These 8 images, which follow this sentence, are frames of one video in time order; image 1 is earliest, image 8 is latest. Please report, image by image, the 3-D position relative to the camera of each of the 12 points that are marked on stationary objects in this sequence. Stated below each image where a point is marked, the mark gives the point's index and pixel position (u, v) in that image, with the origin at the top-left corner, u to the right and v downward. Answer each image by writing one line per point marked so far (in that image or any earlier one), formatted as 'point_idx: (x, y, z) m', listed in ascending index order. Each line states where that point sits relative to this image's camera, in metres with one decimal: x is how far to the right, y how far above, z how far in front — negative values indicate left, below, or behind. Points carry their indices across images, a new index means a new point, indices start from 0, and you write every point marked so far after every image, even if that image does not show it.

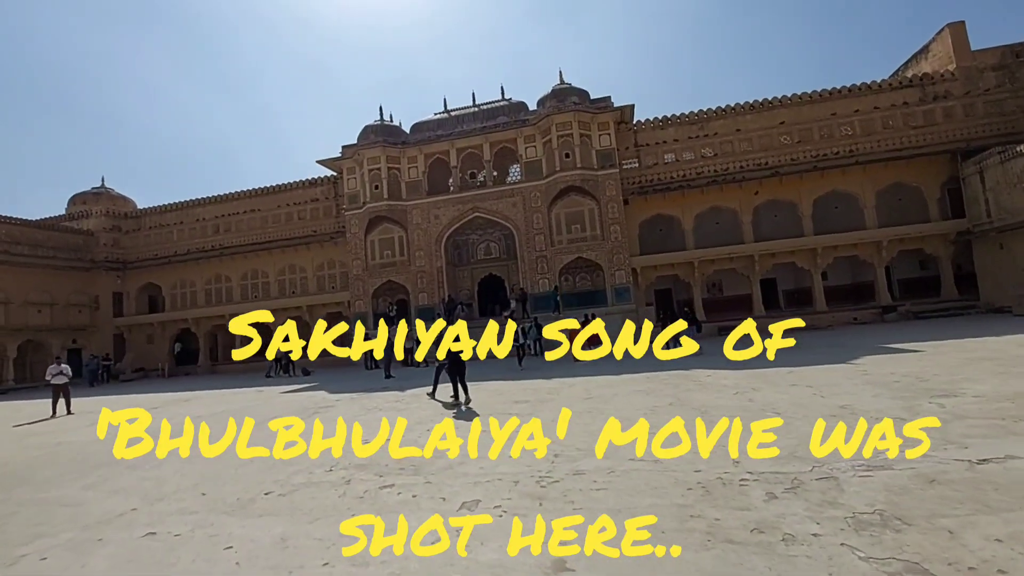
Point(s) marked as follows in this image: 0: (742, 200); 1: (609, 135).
0: (+8.1, +3.1, +19.7) m
1: (+3.4, +5.4, +19.8) m
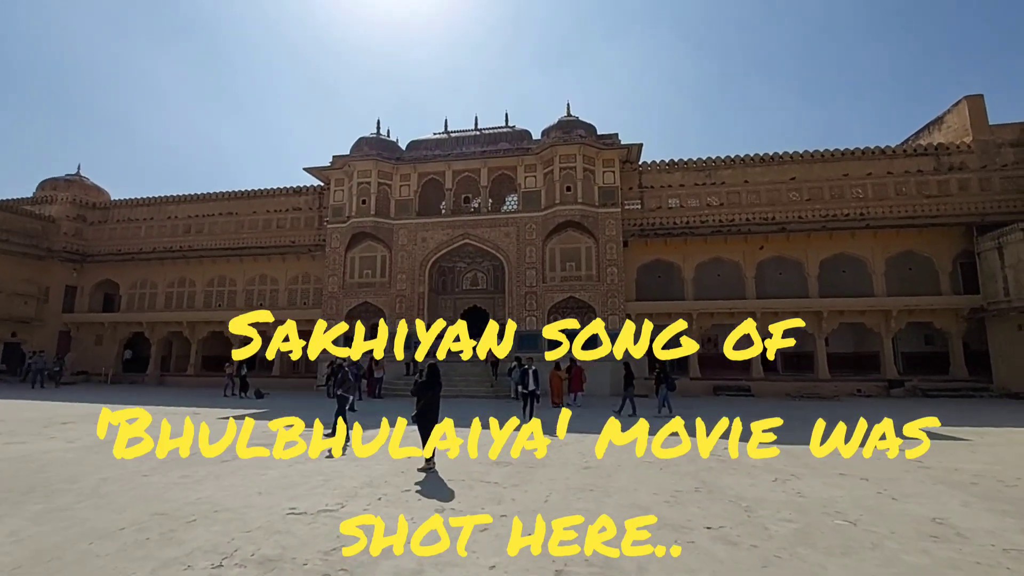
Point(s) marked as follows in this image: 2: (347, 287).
0: (+7.9, +1.1, +18.7) m
1: (+3.4, +3.9, +18.9) m
2: (-5.8, 0.0, +19.6) m
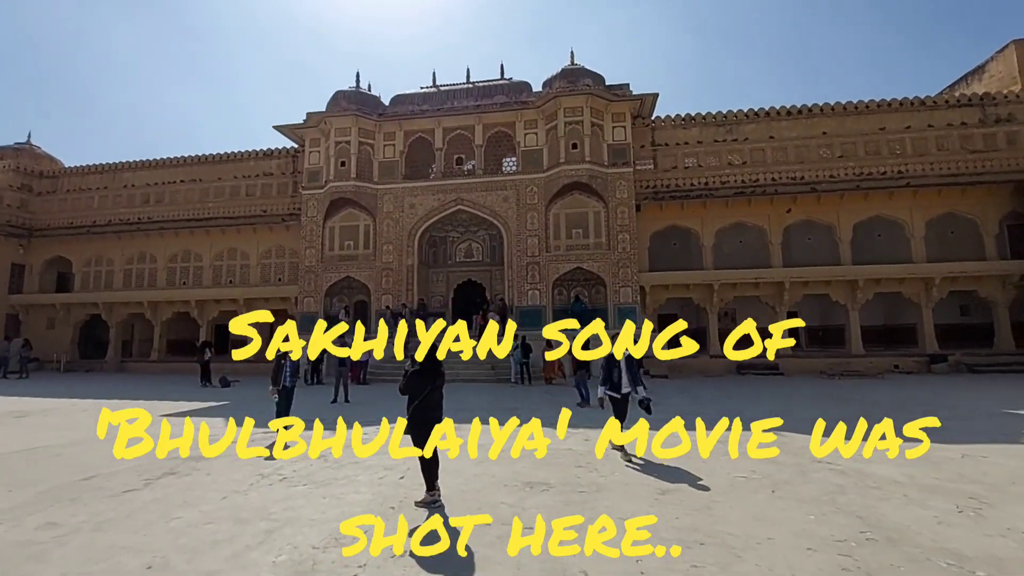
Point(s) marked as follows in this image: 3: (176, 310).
0: (+7.9, +2.1, +16.9) m
1: (+3.4, +4.8, +16.8) m
2: (-5.8, +0.9, +17.5) m
3: (-11.7, -0.7, +19.9) m
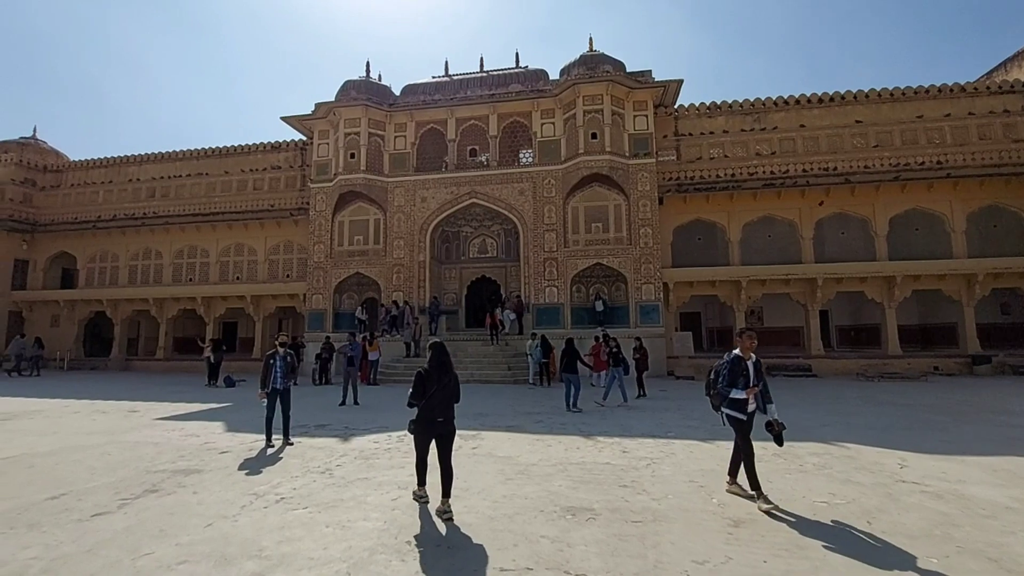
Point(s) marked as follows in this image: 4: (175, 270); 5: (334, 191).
0: (+8.3, +2.2, +16.0) m
1: (+3.9, +4.9, +16.0) m
2: (-5.3, +1.0, +16.9) m
3: (-11.2, -0.6, +19.4) m
4: (-11.8, +0.7, +19.8) m
5: (-5.4, +2.9, +17.0) m
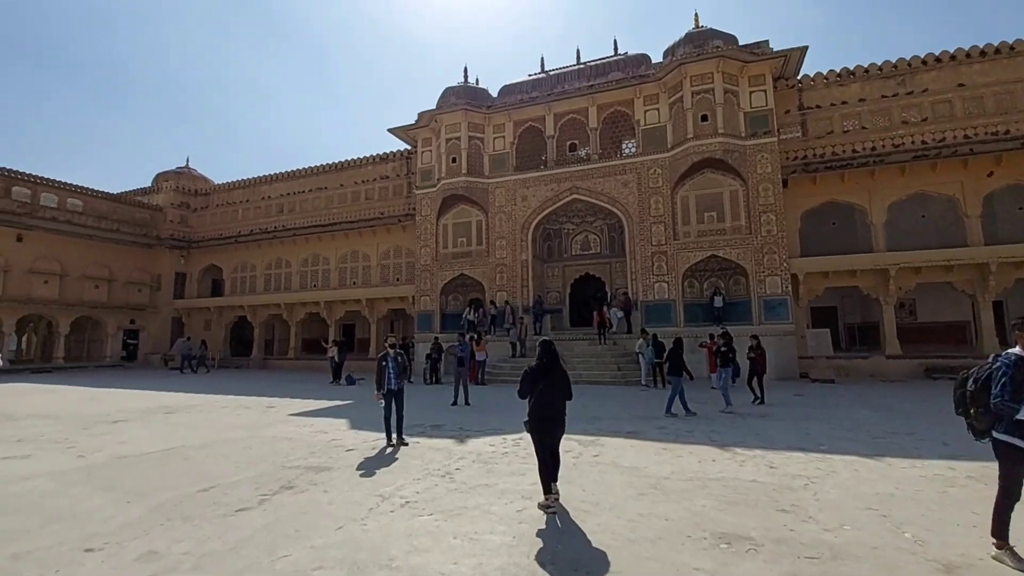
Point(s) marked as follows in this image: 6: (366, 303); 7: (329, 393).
0: (+11.1, +2.5, +13.9) m
1: (+6.6, +5.1, +14.7) m
2: (-2.2, +0.9, +17.2) m
3: (-7.5, -0.8, +20.6) m
4: (-8.0, +0.4, +21.2) m
5: (-2.3, +2.9, +17.3) m
6: (-5.0, -0.5, +19.2) m
7: (-4.5, -2.6, +13.7) m
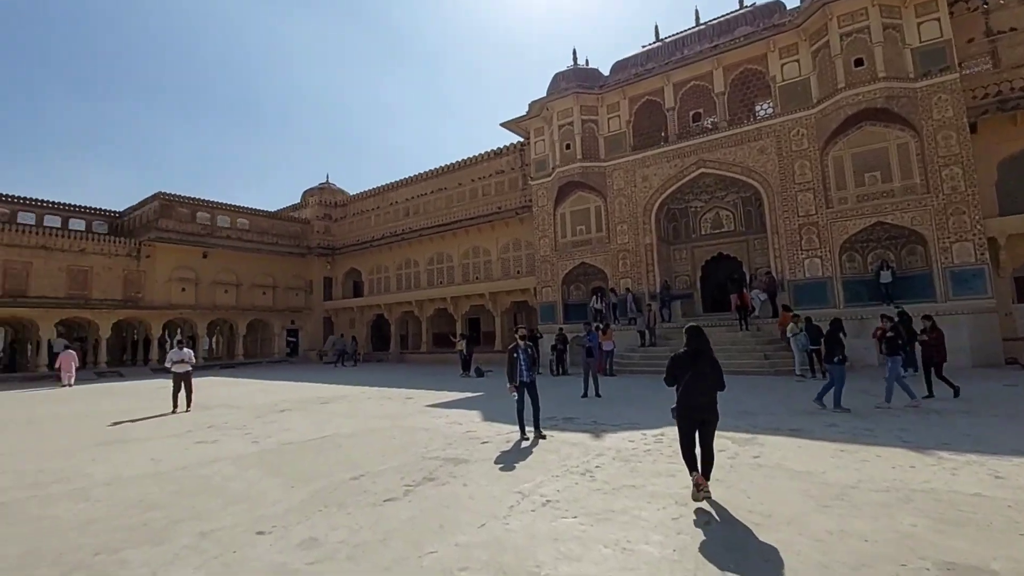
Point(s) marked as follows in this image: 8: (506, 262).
0: (+13.6, +3.4, +10.9) m
1: (+9.3, +5.8, +12.6) m
2: (+1.4, +1.2, +16.9) m
3: (-2.9, -0.7, +21.4) m
4: (-3.4, +0.5, +22.0) m
5: (+1.3, +3.1, +17.0) m
6: (-0.8, -0.3, +19.5) m
7: (-1.3, -2.5, +14.0) m
8: (-0.2, +0.9, +19.8) m
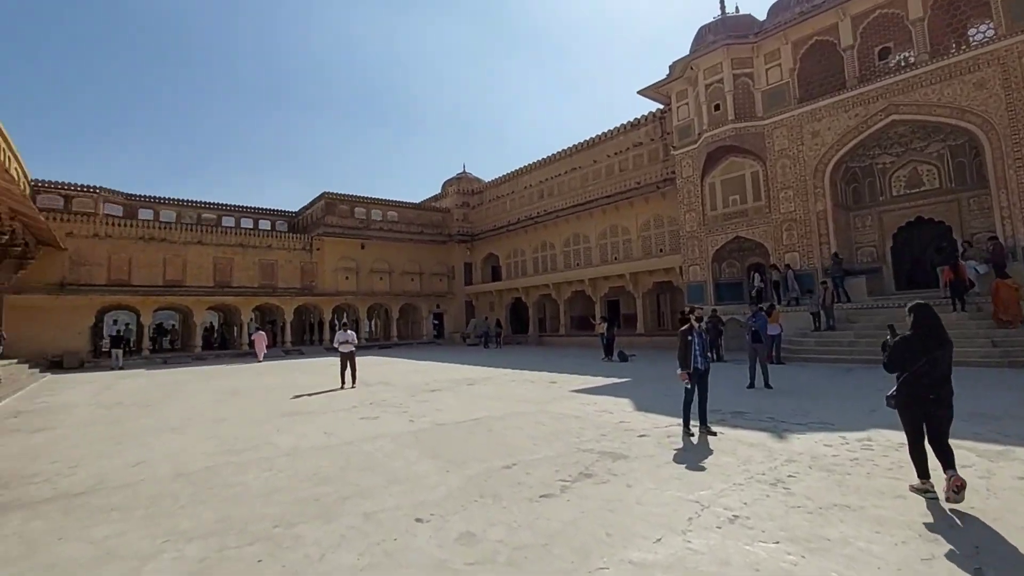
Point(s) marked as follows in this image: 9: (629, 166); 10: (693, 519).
0: (+15.8, +4.1, +6.7) m
1: (+11.9, +6.4, +9.3) m
2: (+5.4, +1.8, +15.4) m
3: (+2.3, -0.1, +20.8) m
4: (+2.0, +1.2, +21.5) m
5: (+5.2, +3.8, +15.5) m
6: (+3.9, +0.3, +18.5) m
7: (+2.2, -2.0, +13.4) m
8: (+4.5, +1.6, +18.7) m
9: (+4.0, +4.2, +19.4) m
10: (+1.4, -1.8, +4.4) m
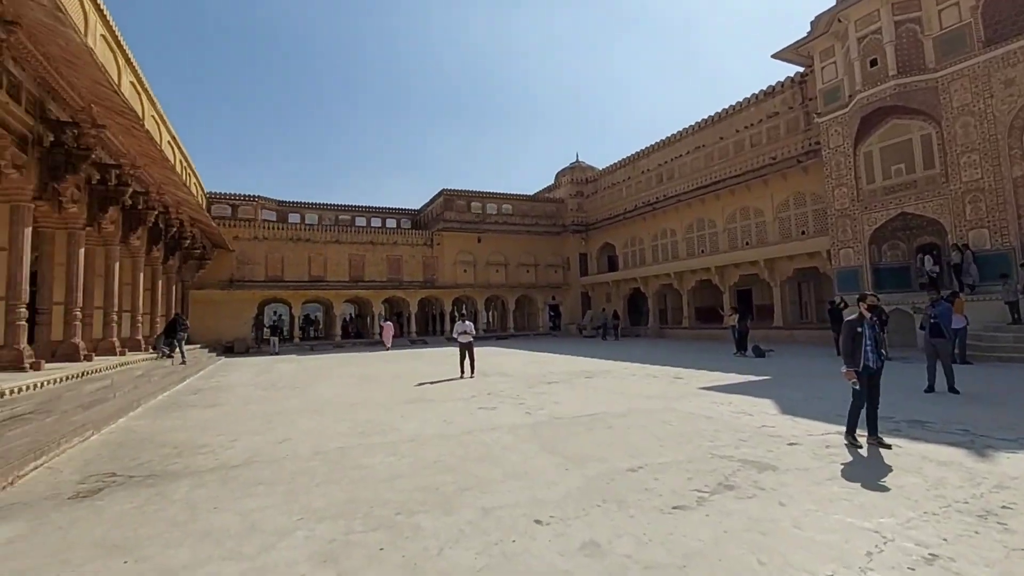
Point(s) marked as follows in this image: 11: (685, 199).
0: (+16.8, +4.4, +2.7) m
1: (+13.5, +6.7, +6.0) m
2: (+8.4, +2.1, +13.4) m
3: (+6.5, +0.3, +19.4) m
4: (+6.3, +1.5, +20.1) m
5: (+8.2, +4.1, +13.5) m
6: (+7.6, +0.7, +16.7) m
7: (+4.9, -1.7, +12.1) m
8: (+8.2, +2.0, +16.8) m
9: (+7.8, +4.6, +17.5) m
10: (+2.3, -1.7, +3.5) m
11: (+5.9, +3.1, +19.5) m
